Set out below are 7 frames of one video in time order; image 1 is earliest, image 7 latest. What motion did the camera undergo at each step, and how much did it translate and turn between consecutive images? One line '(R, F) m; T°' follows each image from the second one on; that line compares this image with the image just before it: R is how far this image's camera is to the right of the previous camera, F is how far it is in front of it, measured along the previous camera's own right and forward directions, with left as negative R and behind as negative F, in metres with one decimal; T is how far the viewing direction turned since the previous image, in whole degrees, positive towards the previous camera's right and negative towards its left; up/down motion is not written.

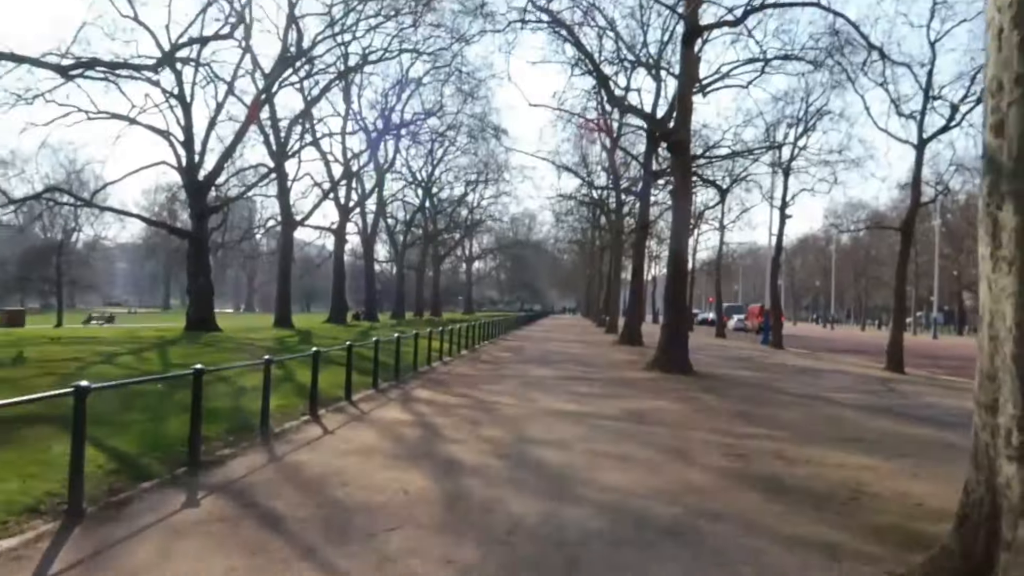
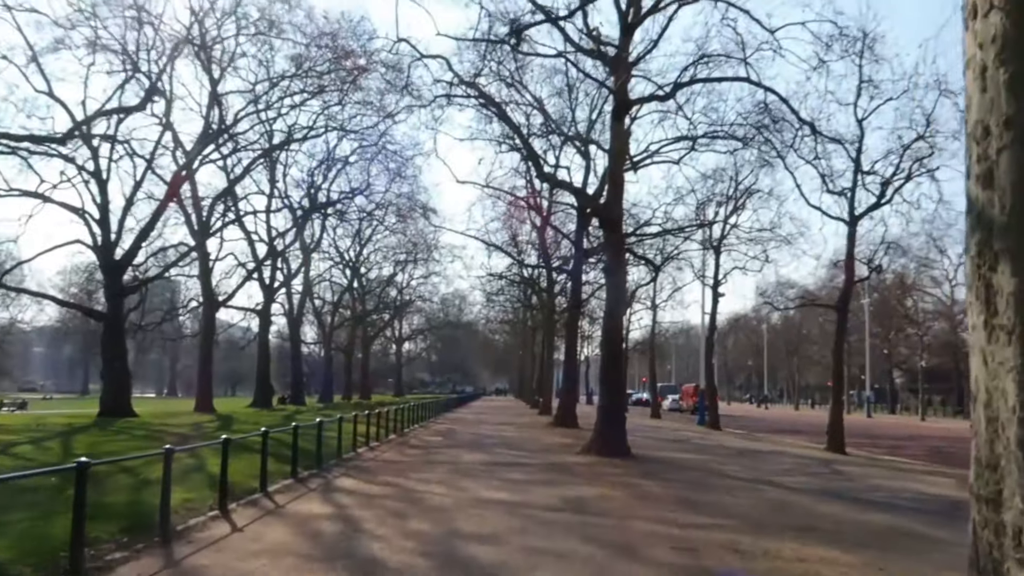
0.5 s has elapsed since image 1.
(0.0, +0.8) m; +4°
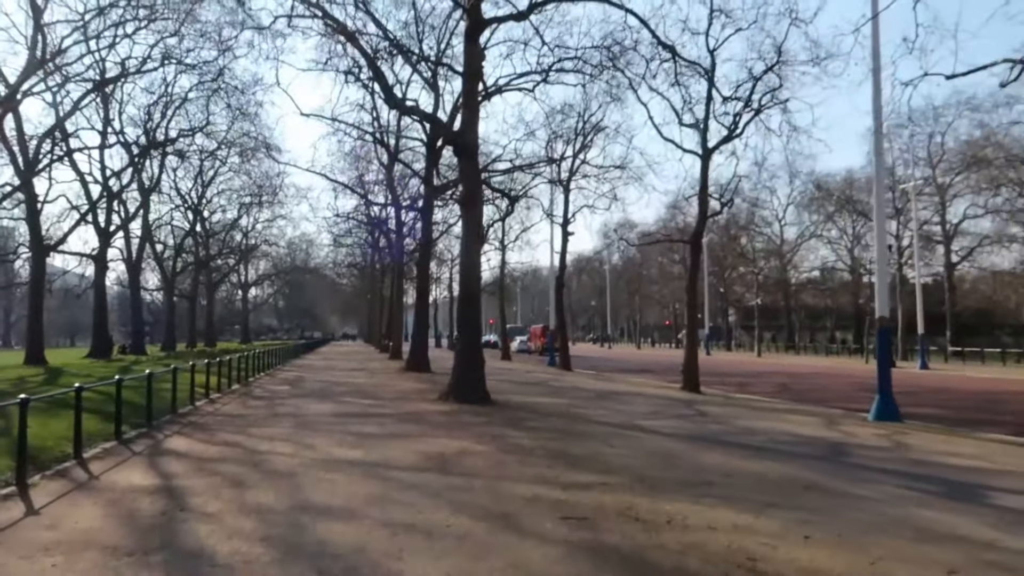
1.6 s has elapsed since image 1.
(-0.1, +1.7) m; +9°
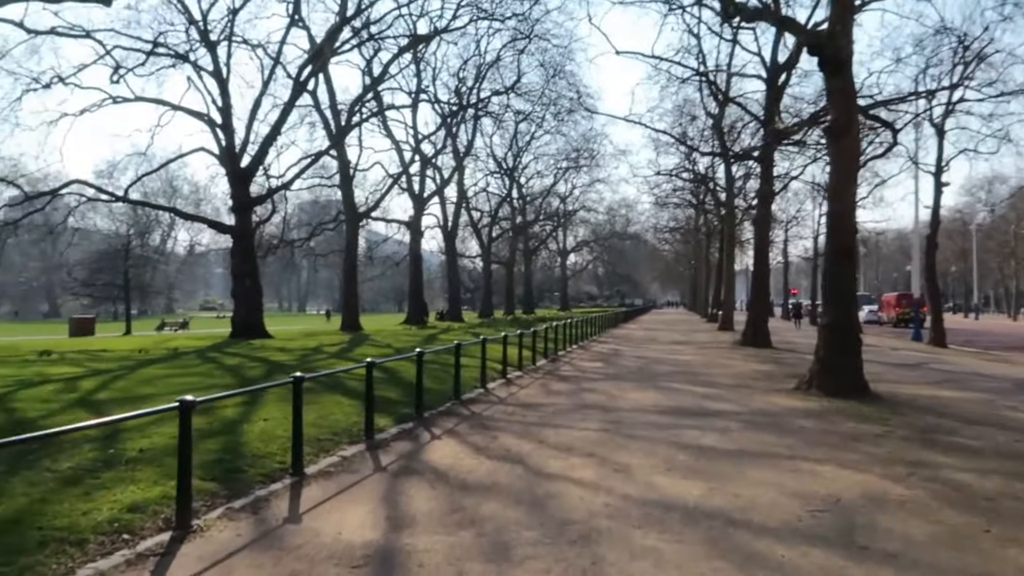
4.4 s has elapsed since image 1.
(-0.8, +4.5) m; -18°
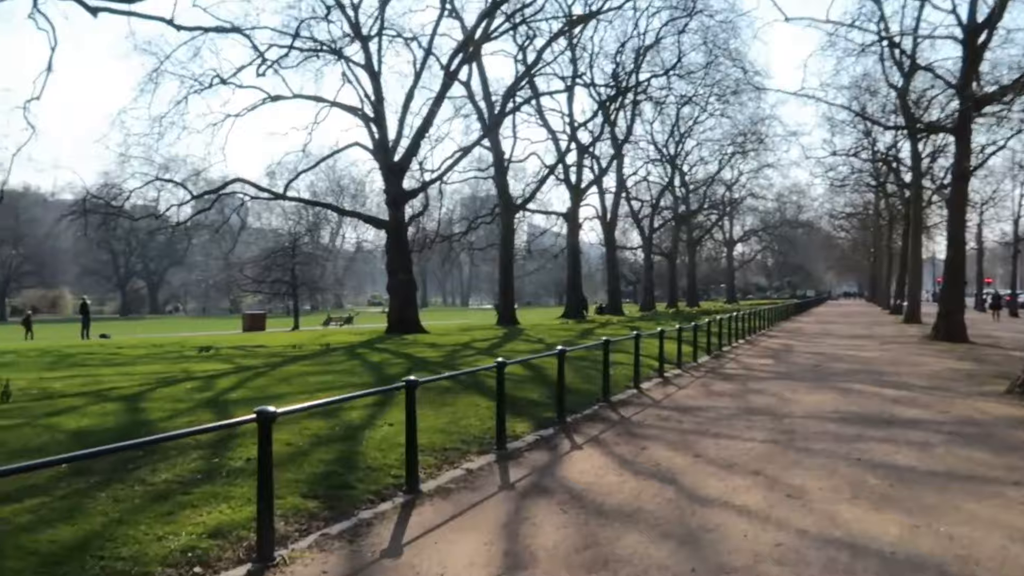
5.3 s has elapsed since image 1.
(+0.1, +1.4) m; -9°
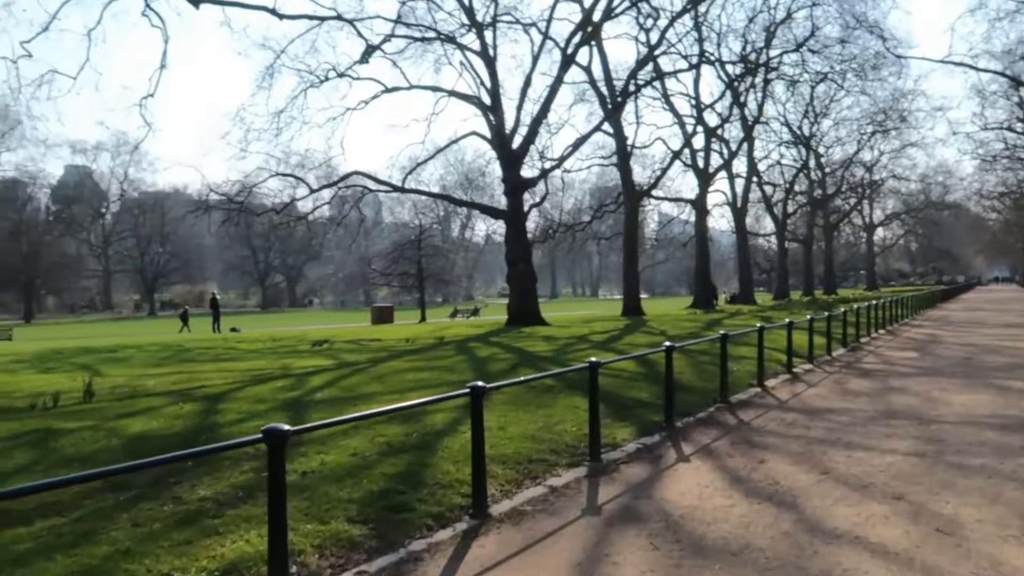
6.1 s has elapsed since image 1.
(+0.3, +1.3) m; -8°
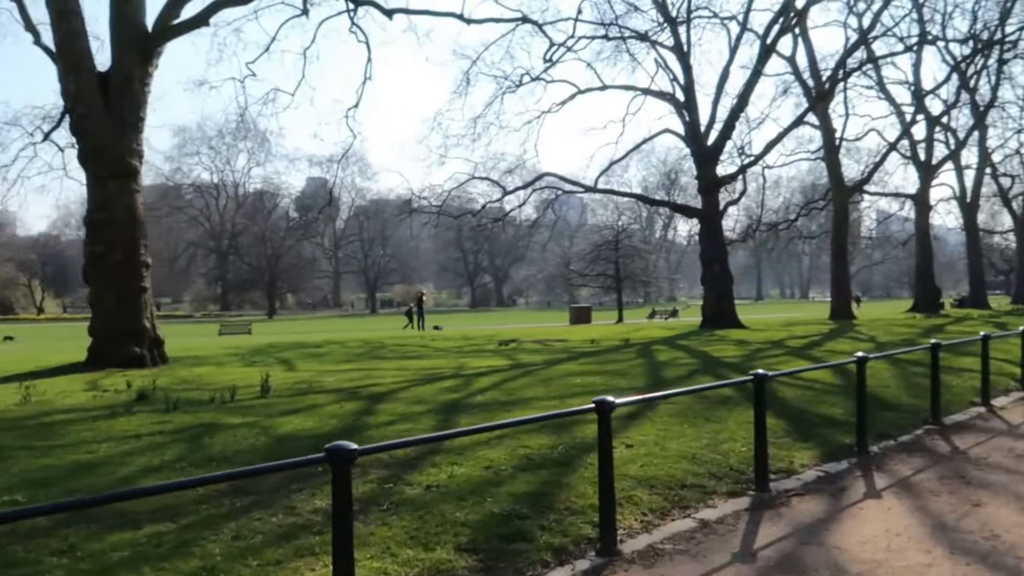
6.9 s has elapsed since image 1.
(+0.4, +0.9) m; -12°
